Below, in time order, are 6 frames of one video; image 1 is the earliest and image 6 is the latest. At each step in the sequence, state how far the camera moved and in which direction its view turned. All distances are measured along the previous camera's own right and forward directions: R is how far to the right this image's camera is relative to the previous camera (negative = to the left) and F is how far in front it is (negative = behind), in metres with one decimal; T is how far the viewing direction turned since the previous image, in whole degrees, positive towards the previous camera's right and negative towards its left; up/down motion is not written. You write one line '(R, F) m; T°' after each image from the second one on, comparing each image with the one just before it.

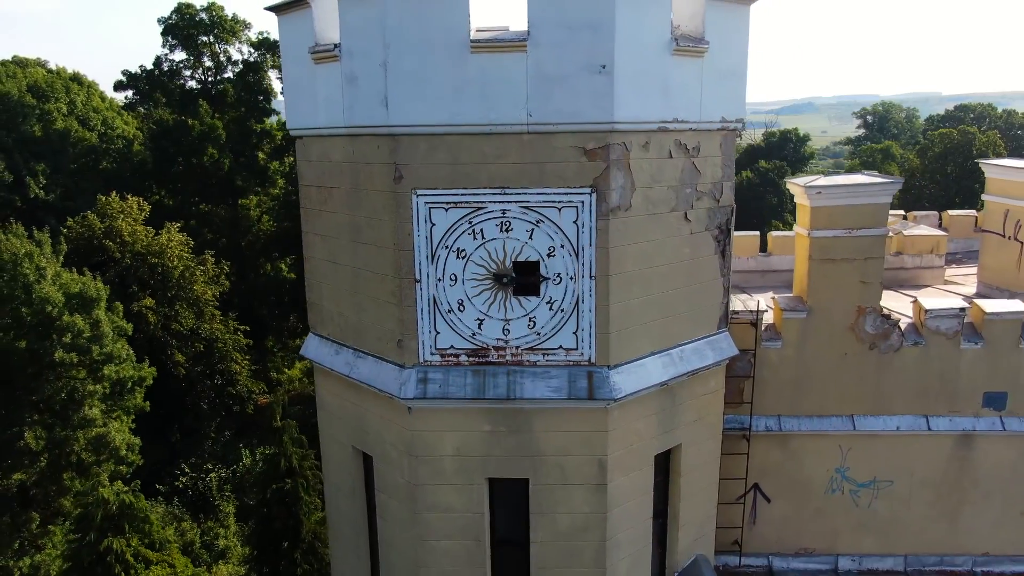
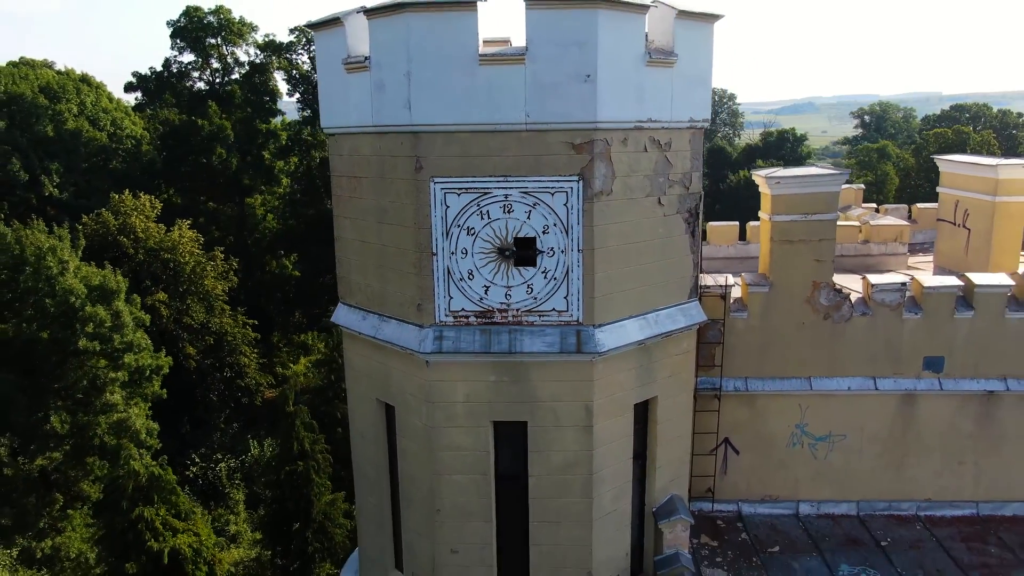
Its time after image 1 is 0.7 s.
(0.0, -1.0) m; 0°
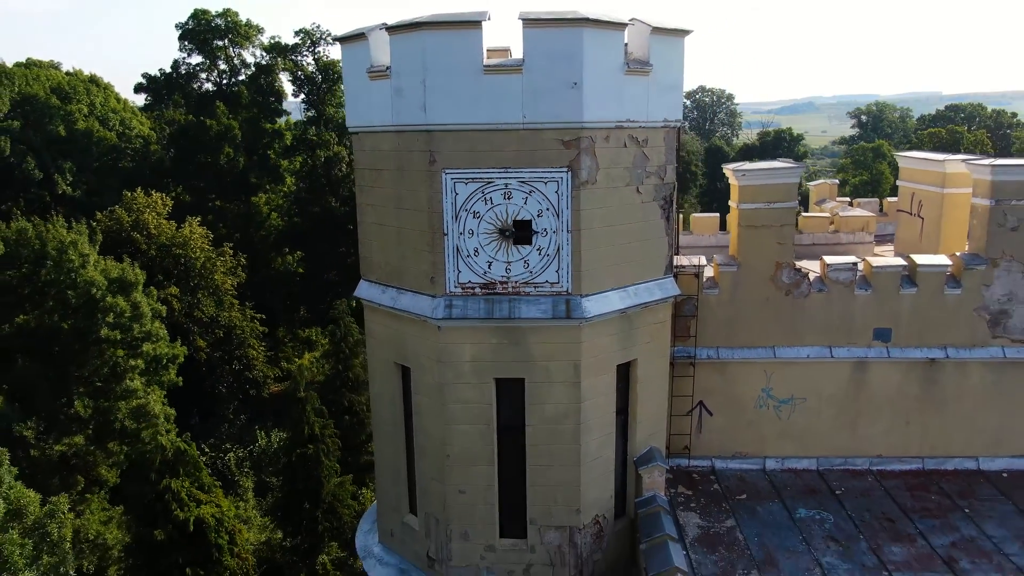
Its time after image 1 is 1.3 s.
(0.0, -1.1) m; 0°
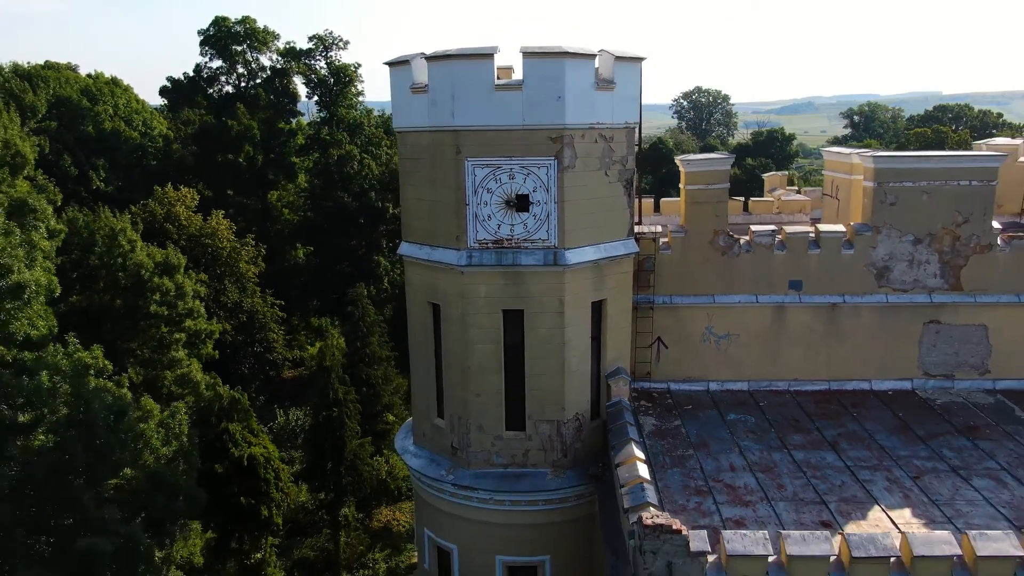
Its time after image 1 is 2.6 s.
(0.0, -2.8) m; 0°
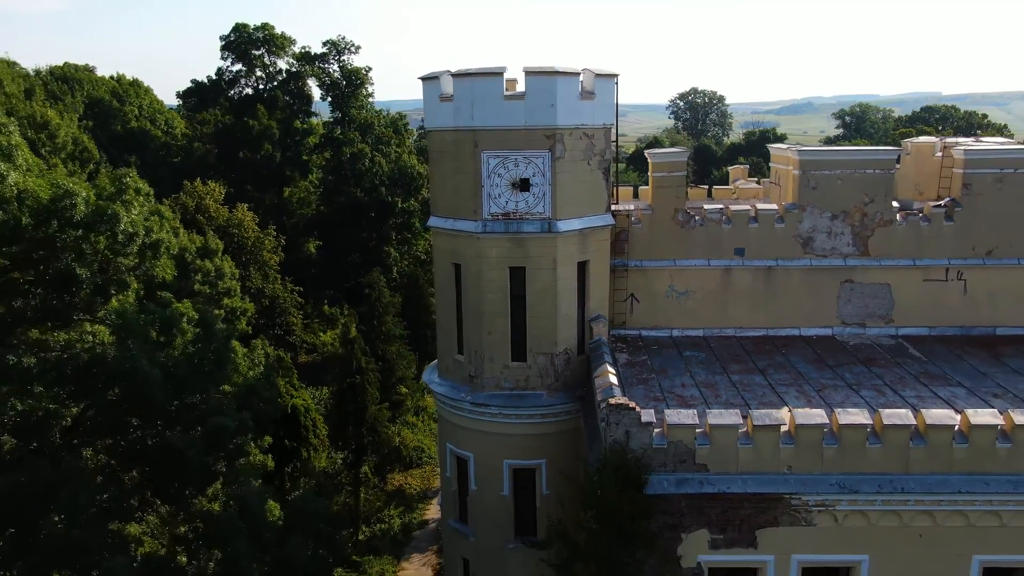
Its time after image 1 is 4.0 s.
(-0.1, -3.2) m; 0°
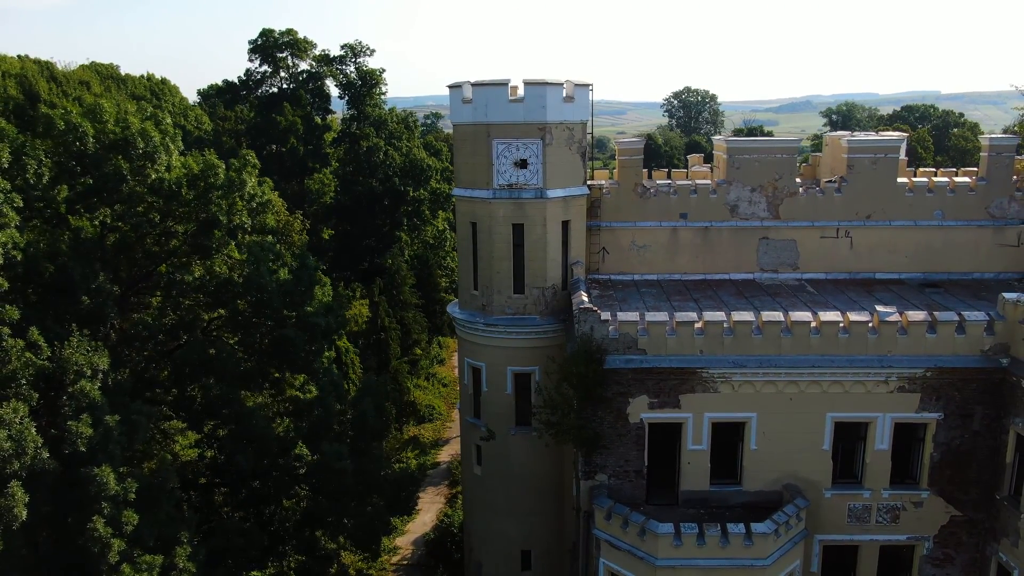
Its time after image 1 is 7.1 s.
(0.0, -5.1) m; 0°
